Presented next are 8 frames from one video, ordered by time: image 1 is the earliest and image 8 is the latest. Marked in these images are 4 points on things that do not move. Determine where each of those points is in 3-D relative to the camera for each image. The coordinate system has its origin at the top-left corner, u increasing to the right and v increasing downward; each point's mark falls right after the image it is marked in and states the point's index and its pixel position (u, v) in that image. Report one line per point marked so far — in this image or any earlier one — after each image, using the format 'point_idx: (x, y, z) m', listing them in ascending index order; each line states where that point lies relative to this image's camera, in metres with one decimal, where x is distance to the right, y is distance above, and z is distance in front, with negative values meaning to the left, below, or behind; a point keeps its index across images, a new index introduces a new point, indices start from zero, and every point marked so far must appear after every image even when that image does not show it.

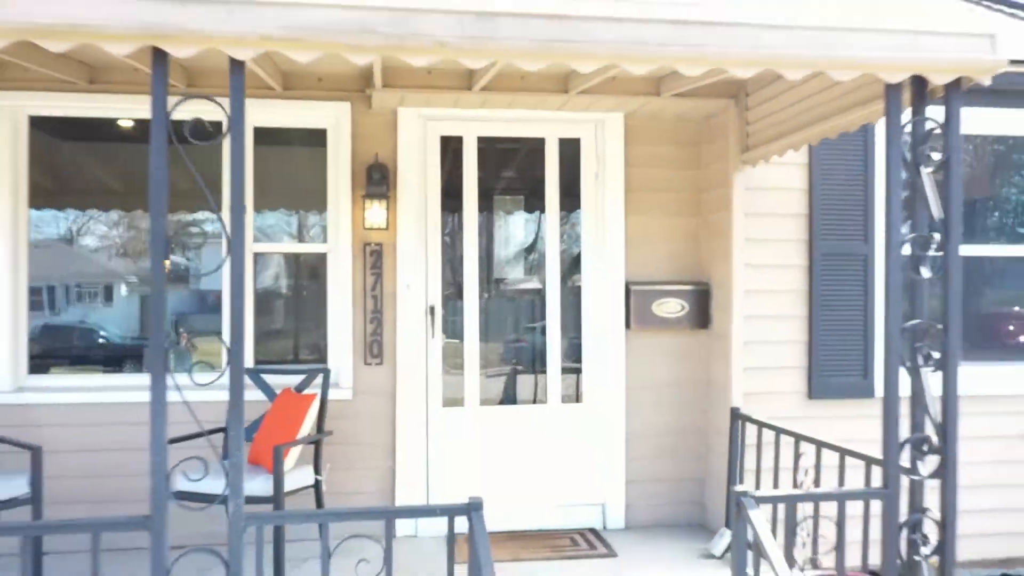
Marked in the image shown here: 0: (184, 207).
0: (-1.4, +0.4, +3.7) m
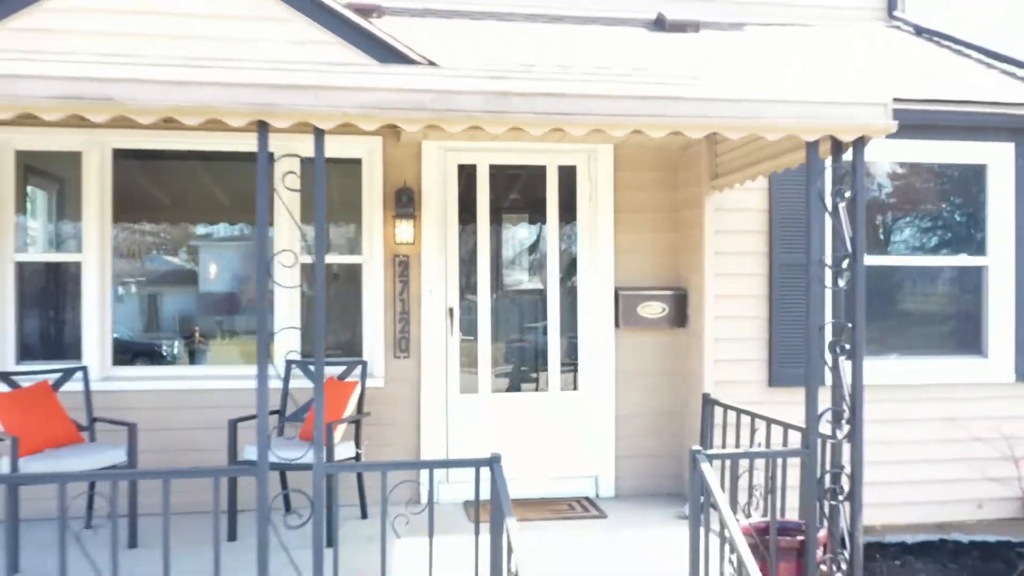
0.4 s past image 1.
0: (-1.4, +0.4, +4.3) m
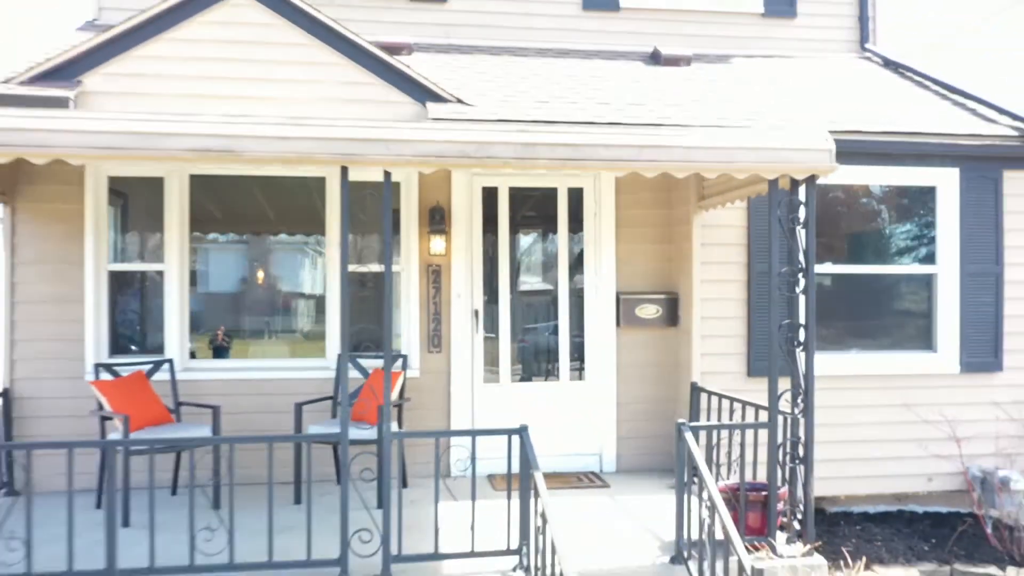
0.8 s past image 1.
0: (-1.3, +0.3, +5.1) m
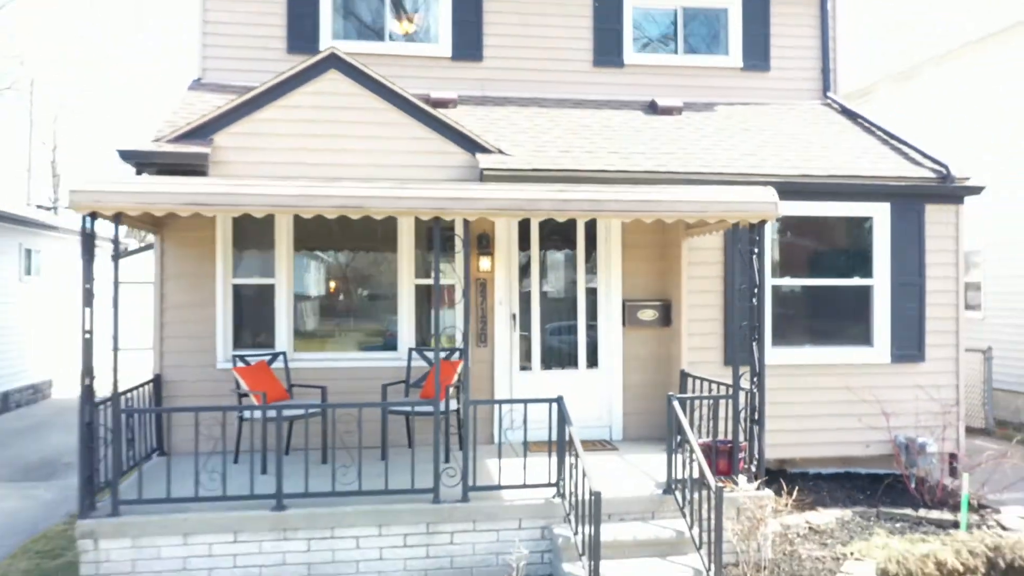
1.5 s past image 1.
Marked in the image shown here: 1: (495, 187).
0: (-1.1, +0.3, +6.6) m
1: (-0.1, +0.6, +5.5) m
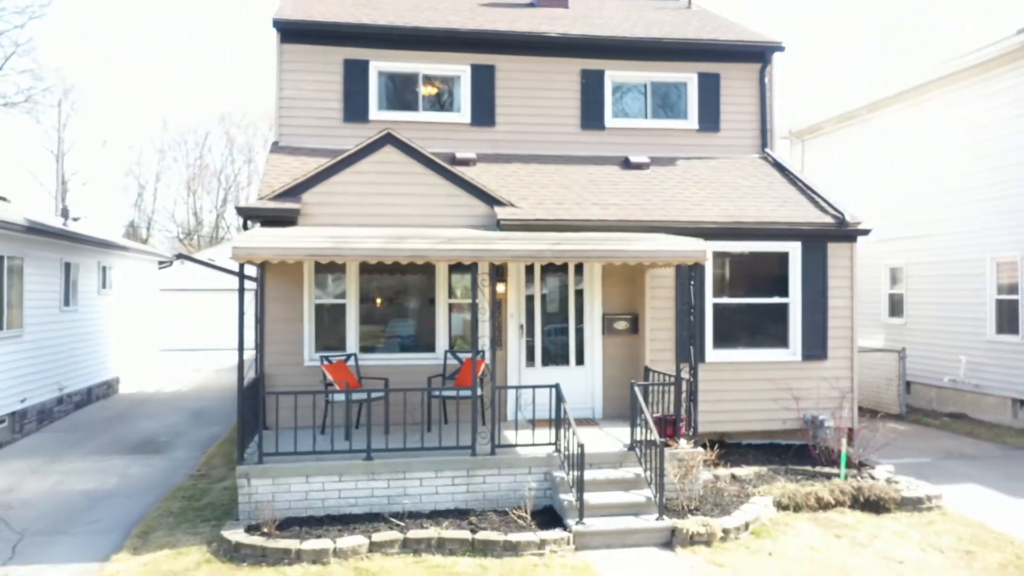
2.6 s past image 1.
0: (-1.0, +0.1, +8.9) m
1: (0.0, +0.4, +7.8) m
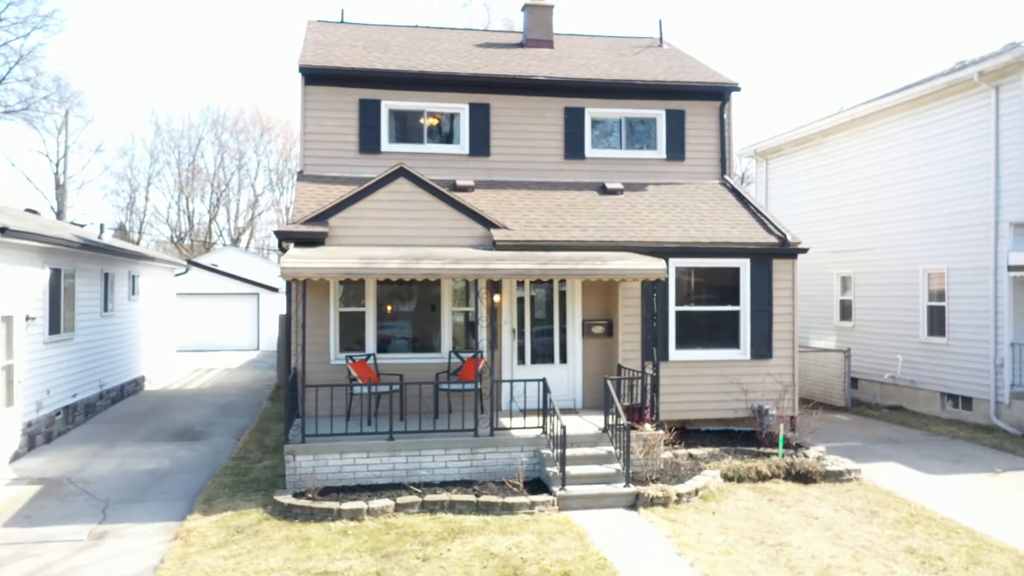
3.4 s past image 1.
0: (-1.1, 0.0, +10.5) m
1: (-0.1, +0.3, +9.4) m
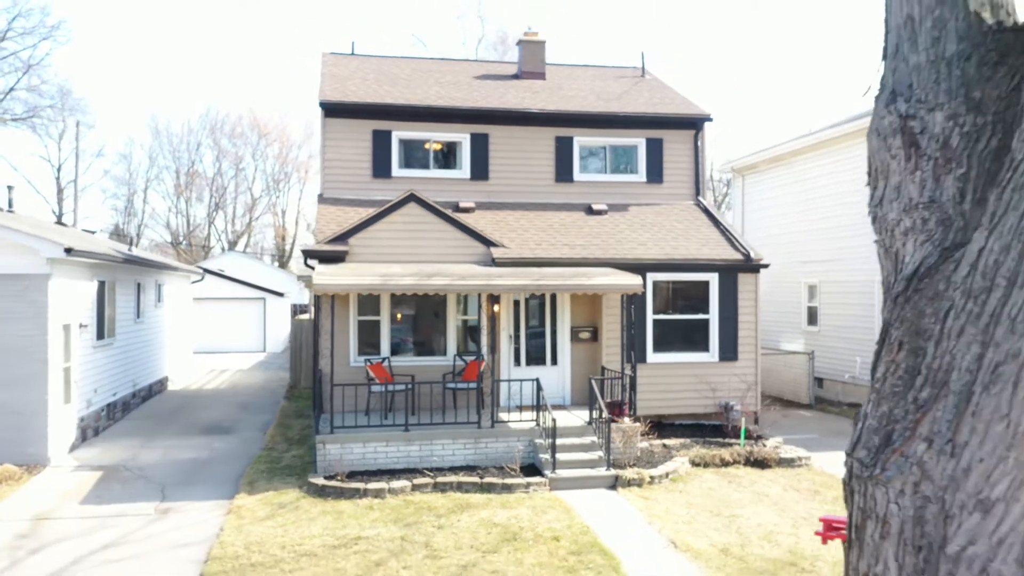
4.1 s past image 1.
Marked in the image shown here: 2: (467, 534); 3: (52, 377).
0: (-1.1, -0.2, +11.9) m
1: (-0.1, +0.2, +10.9) m
2: (-0.4, -2.2, +8.1) m
3: (-5.6, -1.1, +11.0) m
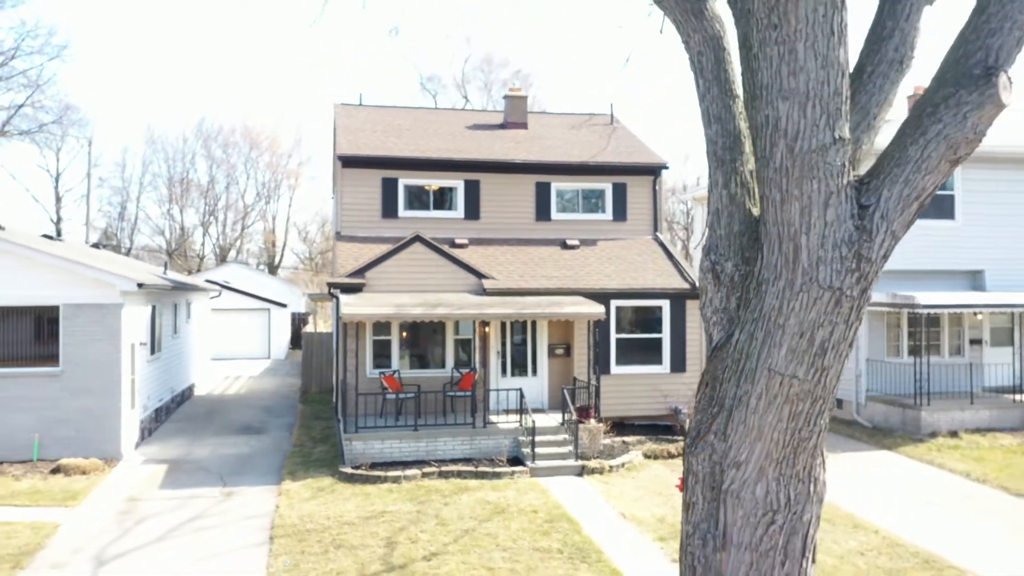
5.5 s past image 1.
0: (-1.3, -0.6, +14.5) m
1: (-0.3, -0.2, +13.5) m
2: (-0.5, -2.6, +10.7) m
3: (-5.8, -1.5, +13.4) m
